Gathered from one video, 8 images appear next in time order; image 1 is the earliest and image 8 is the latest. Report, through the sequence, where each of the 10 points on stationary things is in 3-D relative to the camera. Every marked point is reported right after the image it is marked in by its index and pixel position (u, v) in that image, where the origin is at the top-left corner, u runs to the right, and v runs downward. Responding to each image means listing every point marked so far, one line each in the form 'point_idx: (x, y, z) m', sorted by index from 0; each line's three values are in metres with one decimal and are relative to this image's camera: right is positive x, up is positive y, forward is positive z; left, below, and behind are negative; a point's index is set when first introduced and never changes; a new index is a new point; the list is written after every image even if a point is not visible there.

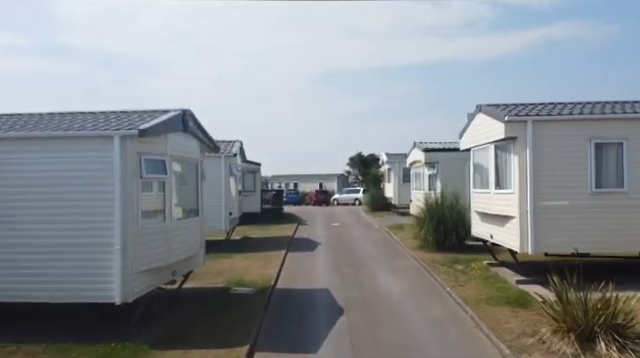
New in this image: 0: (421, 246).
0: (+2.7, -1.8, +13.2) m
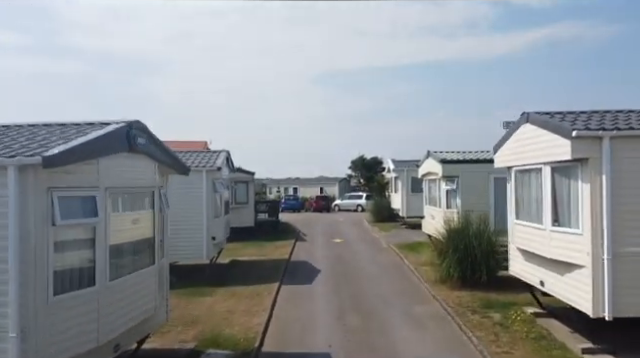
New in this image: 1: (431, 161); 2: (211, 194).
0: (+2.7, -2.2, +10.9) m
1: (+3.4, +0.5, +15.1) m
2: (-2.7, -0.4, +12.3) m
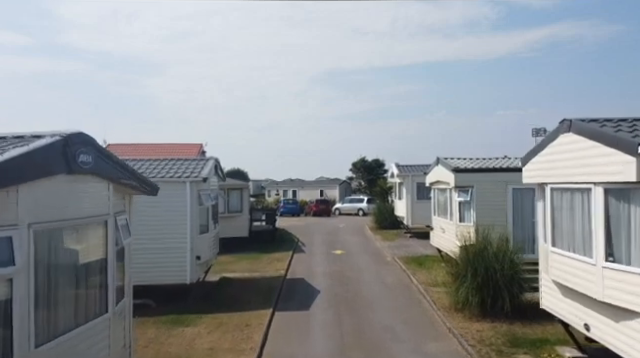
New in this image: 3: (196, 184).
0: (+2.7, -2.5, +9.6) m
1: (+3.3, +0.3, +13.7) m
2: (-2.7, -0.6, +10.9) m
3: (-2.7, -0.1, +10.9) m
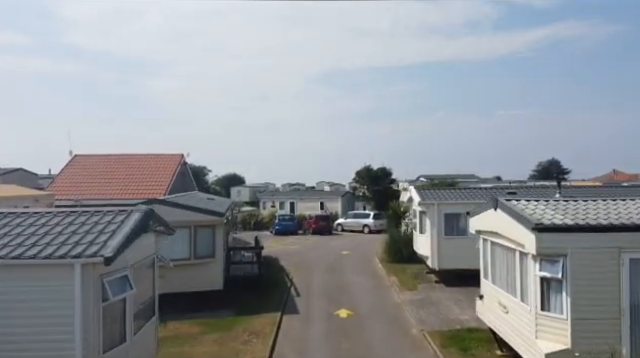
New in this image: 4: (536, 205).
0: (+2.6, -3.5, +4.9) m
1: (+3.3, -0.7, +9.0) m
2: (-2.8, -1.6, +6.2) m
3: (-2.8, -1.1, +6.1) m
4: (+3.8, -0.4, +8.6) m
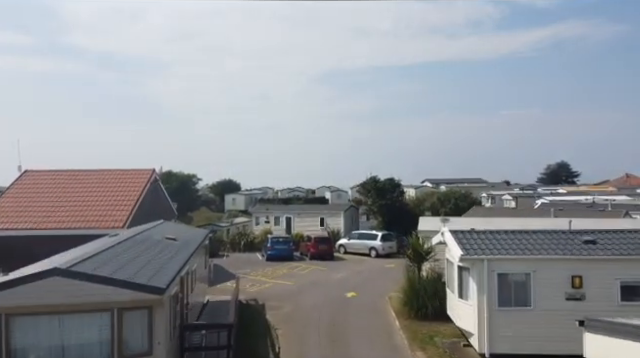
0: (+2.5, -4.5, -0.1) m
1: (+3.2, -1.7, +4.0) m
2: (-2.9, -2.6, +1.2) m
3: (-2.9, -2.1, +1.2) m
4: (+3.7, -1.4, +3.7) m
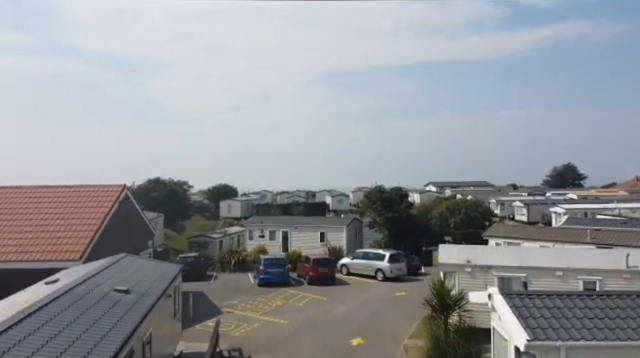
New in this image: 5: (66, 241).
0: (+2.5, -5.2, -3.7) m
1: (+3.2, -2.5, +0.4) m
2: (-2.9, -3.4, -2.4) m
3: (-2.9, -2.9, -2.4) m
4: (+3.7, -2.2, 0.0) m
5: (-9.7, -2.4, +19.5) m
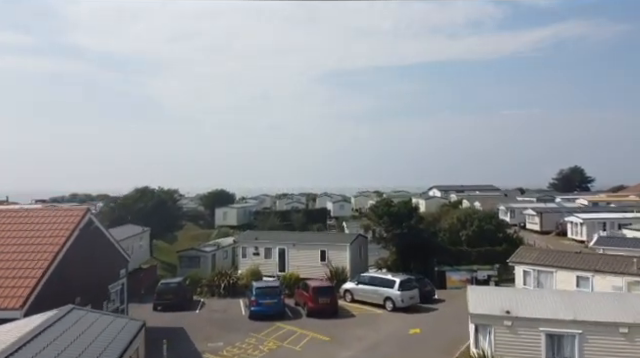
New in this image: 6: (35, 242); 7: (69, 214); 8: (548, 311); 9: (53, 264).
0: (+2.5, -6.0, -7.2) m
1: (+3.2, -3.3, -3.1) m
2: (-2.9, -4.2, -5.9) m
3: (-2.8, -3.7, -5.9) m
4: (+3.7, -3.0, -3.4) m
5: (-9.6, -3.2, +16.0) m
6: (-9.9, -2.0, +17.9) m
7: (-9.4, -1.2, +19.4) m
8: (+6.3, -3.6, +13.6) m
9: (-8.6, -2.7, +16.0) m
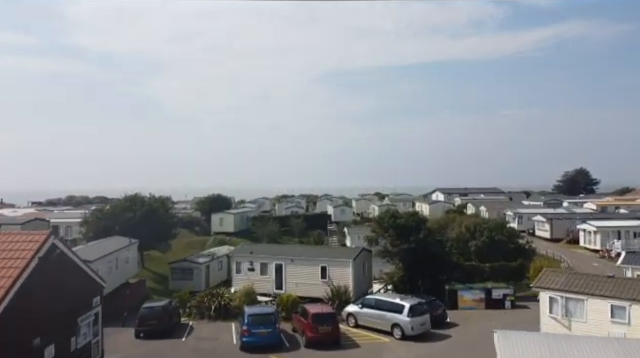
0: (+2.6, -6.6, -9.8) m
1: (+3.3, -3.9, -5.6) m
2: (-2.8, -4.8, -8.4) m
3: (-2.8, -4.3, -8.5) m
4: (+3.7, -3.6, -6.0) m
5: (-9.6, -3.8, +13.5) m
6: (-9.8, -2.6, +15.3) m
7: (-9.4, -1.8, +16.9) m
8: (+6.3, -4.2, +11.1) m
9: (-8.6, -3.3, +13.4) m
